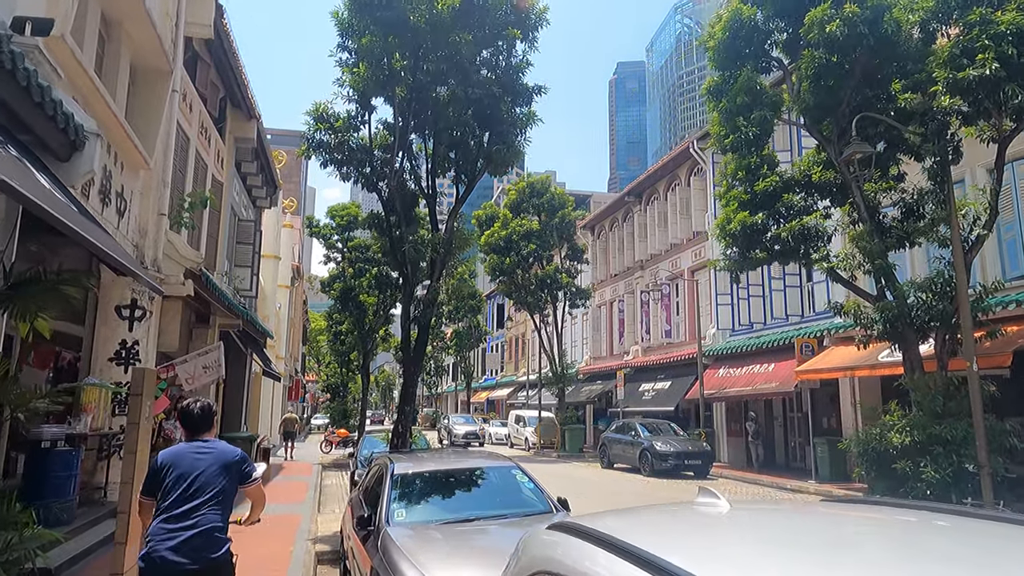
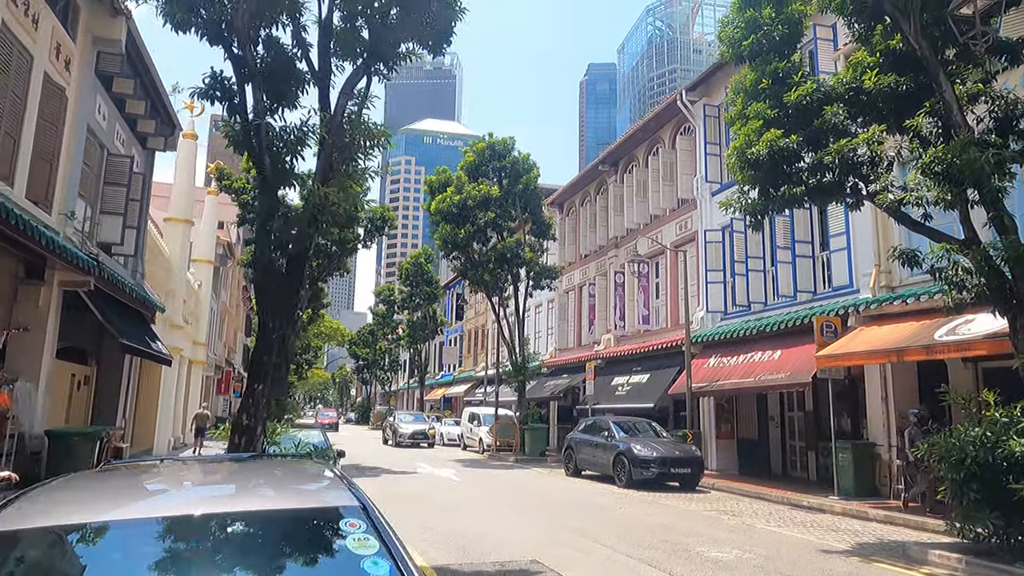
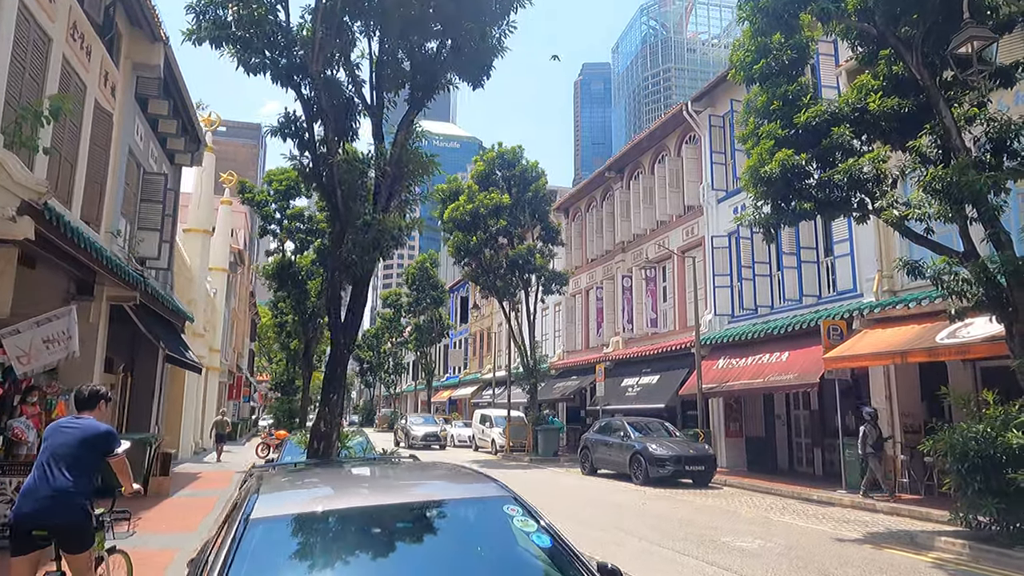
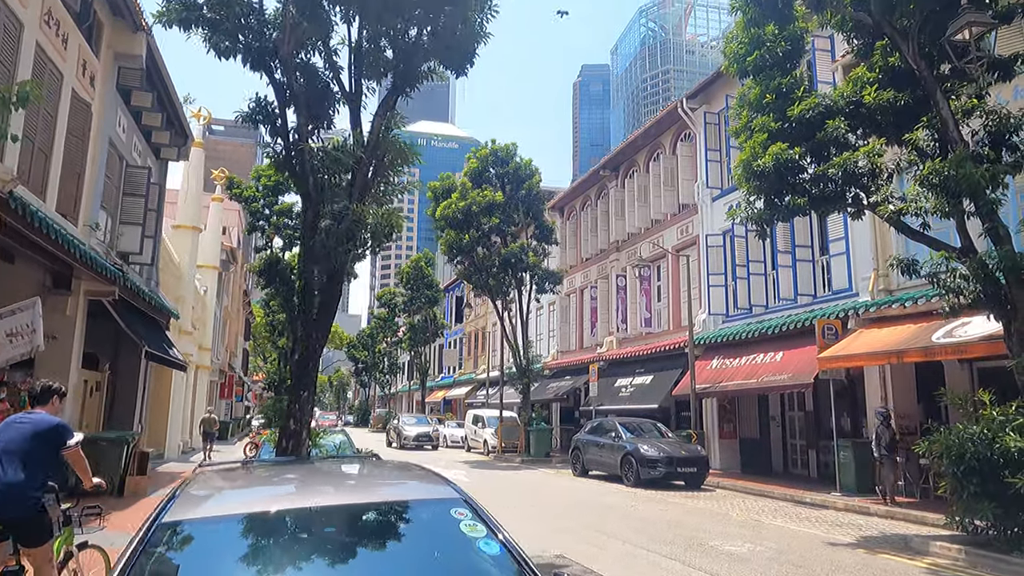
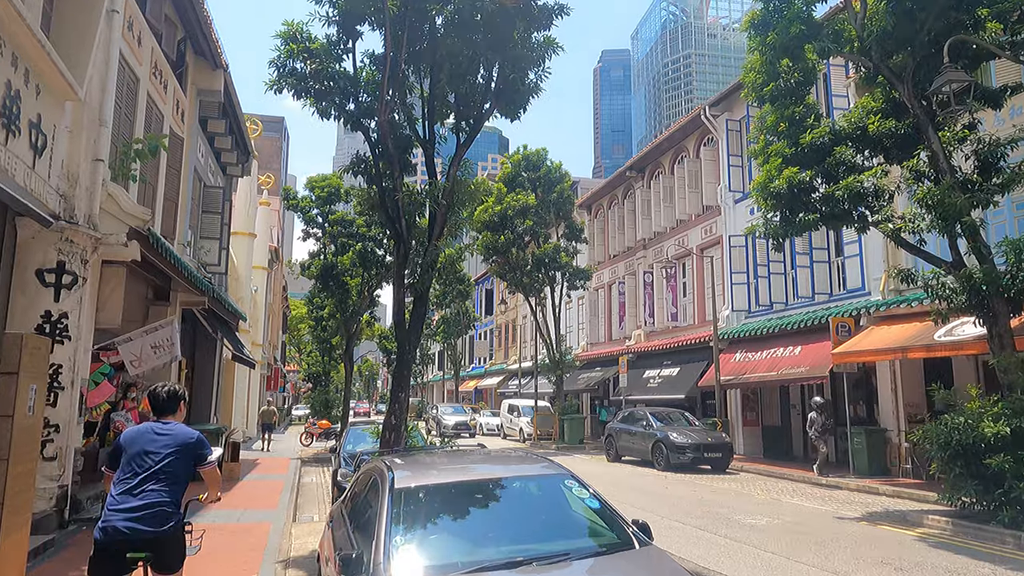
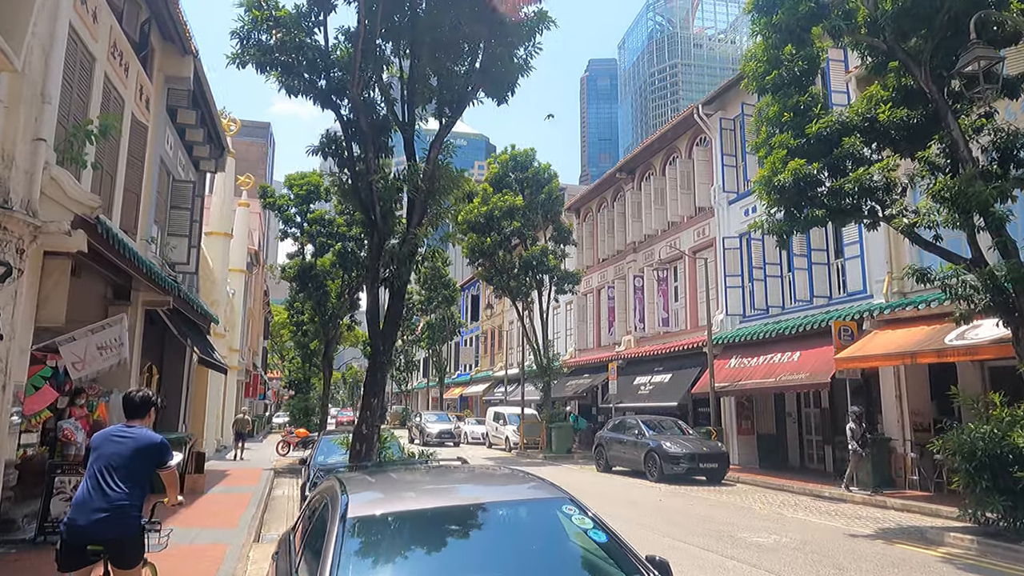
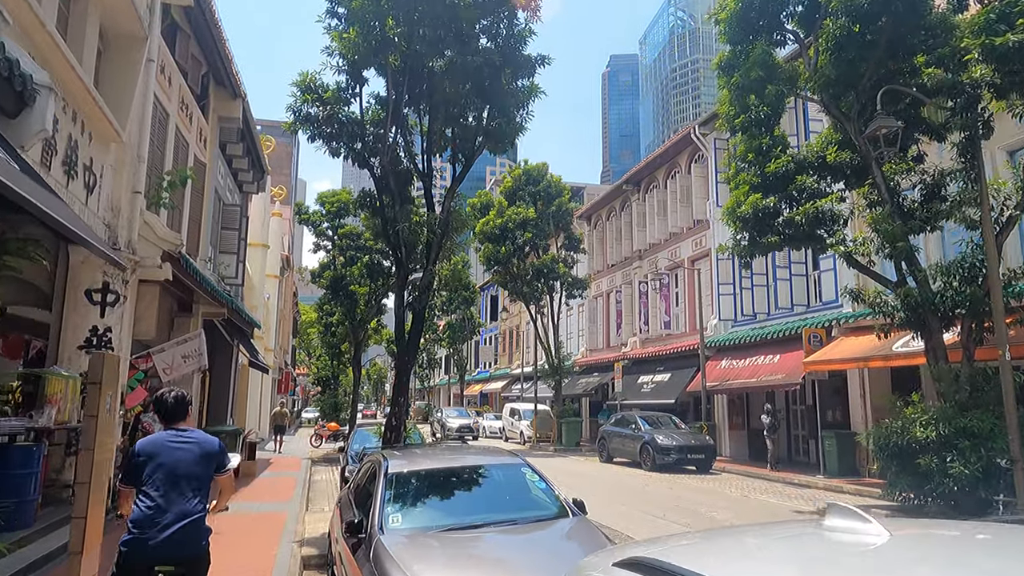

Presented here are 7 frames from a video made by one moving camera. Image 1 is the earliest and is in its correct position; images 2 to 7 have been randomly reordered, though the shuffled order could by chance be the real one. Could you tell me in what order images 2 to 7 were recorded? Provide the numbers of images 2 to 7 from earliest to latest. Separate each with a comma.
7, 5, 6, 3, 4, 2
